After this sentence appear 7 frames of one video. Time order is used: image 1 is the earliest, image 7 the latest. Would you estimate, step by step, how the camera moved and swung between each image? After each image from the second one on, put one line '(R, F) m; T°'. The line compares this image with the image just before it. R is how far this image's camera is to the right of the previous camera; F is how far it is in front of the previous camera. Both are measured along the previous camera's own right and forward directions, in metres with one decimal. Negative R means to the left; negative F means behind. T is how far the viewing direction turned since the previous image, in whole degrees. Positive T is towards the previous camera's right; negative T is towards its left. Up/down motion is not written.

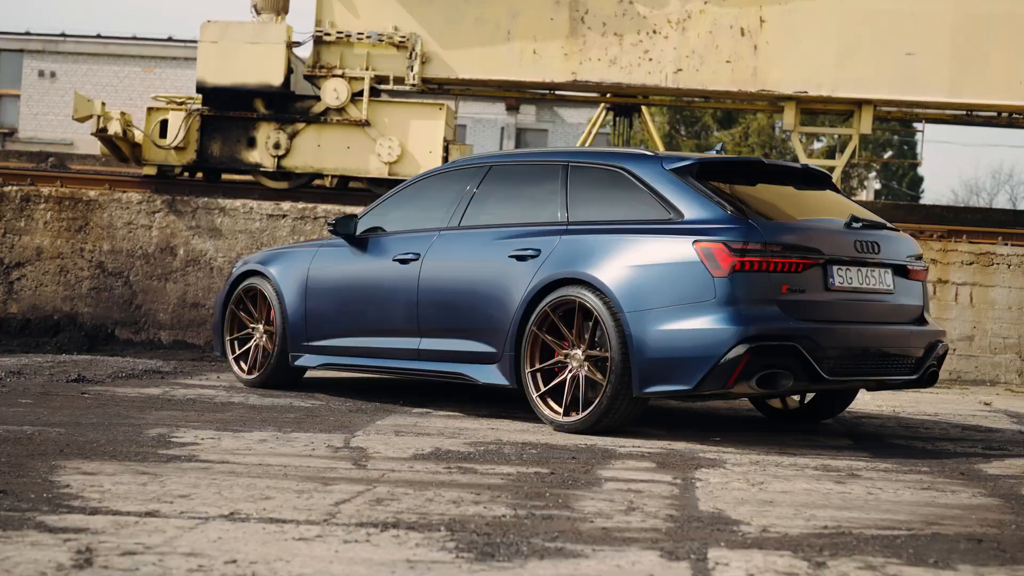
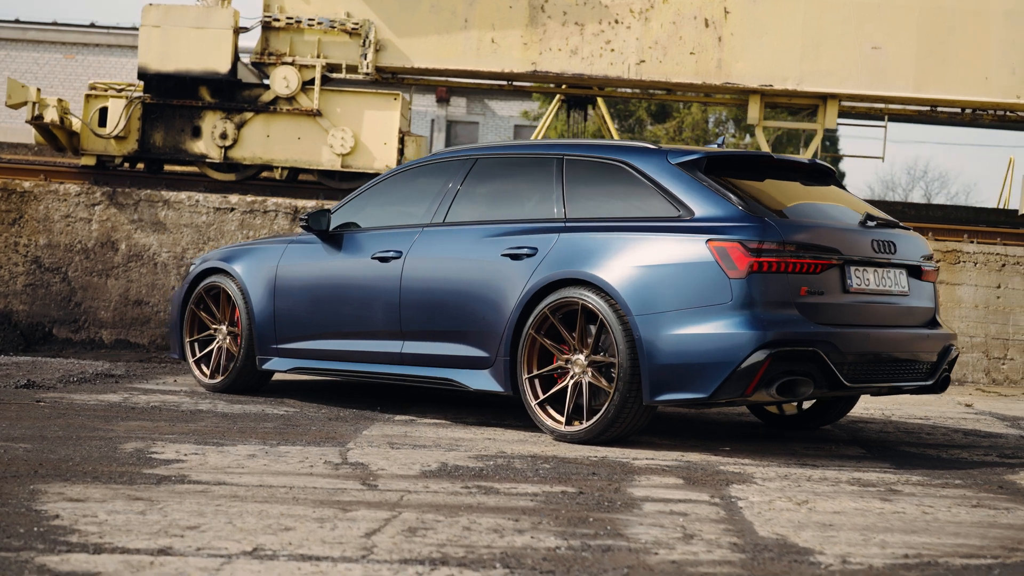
(-0.3, +0.3) m; +3°
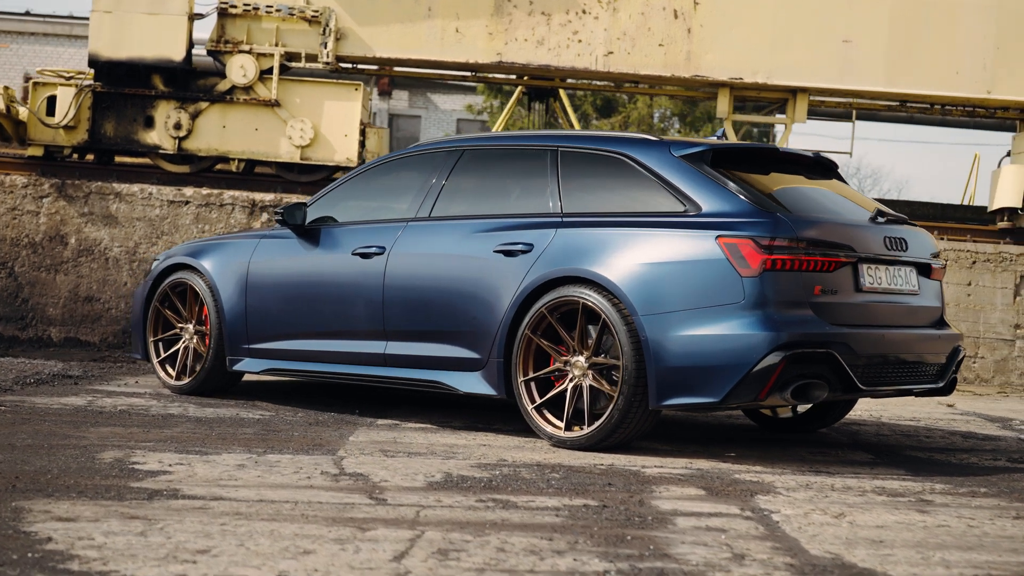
(-0.2, +0.3) m; +3°
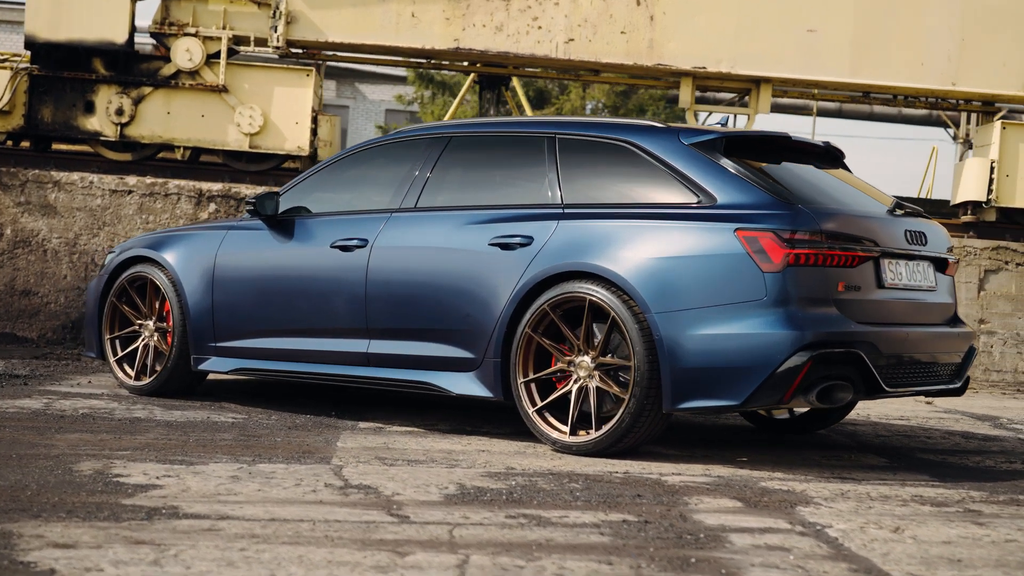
(-0.3, +0.3) m; +3°
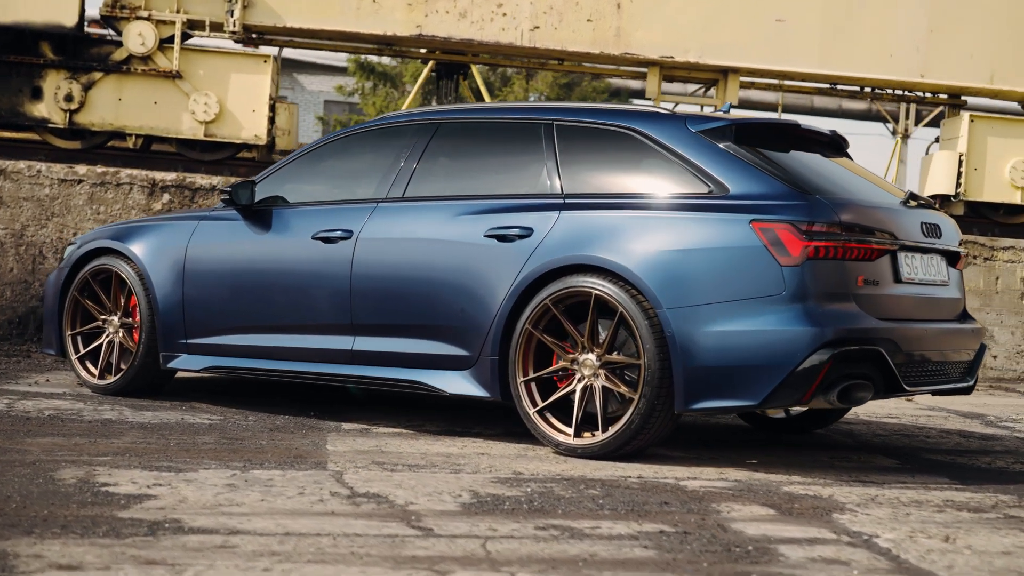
(-0.2, +0.2) m; +3°
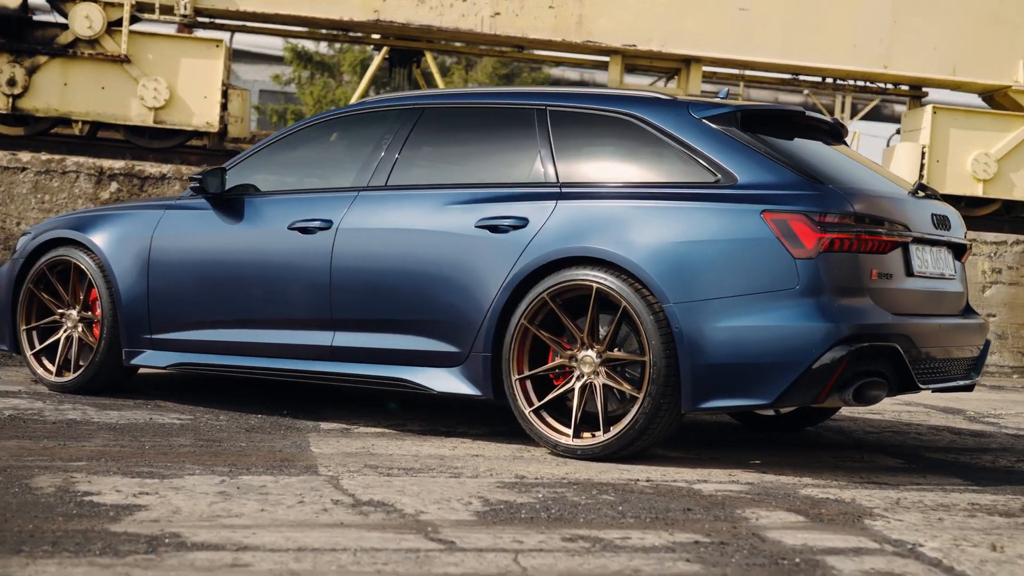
(-0.2, +0.2) m; +3°
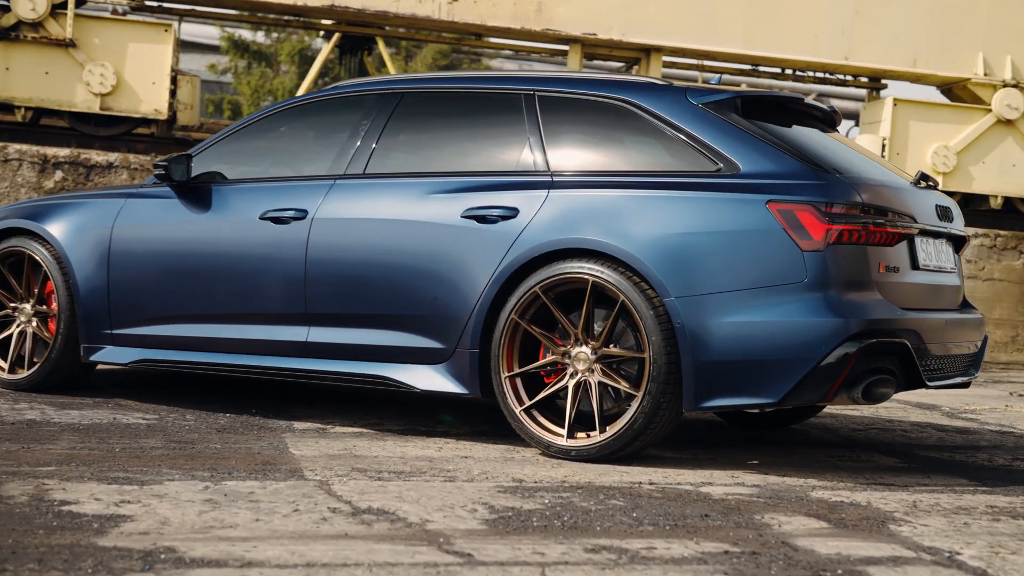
(-0.2, +0.2) m; +3°
